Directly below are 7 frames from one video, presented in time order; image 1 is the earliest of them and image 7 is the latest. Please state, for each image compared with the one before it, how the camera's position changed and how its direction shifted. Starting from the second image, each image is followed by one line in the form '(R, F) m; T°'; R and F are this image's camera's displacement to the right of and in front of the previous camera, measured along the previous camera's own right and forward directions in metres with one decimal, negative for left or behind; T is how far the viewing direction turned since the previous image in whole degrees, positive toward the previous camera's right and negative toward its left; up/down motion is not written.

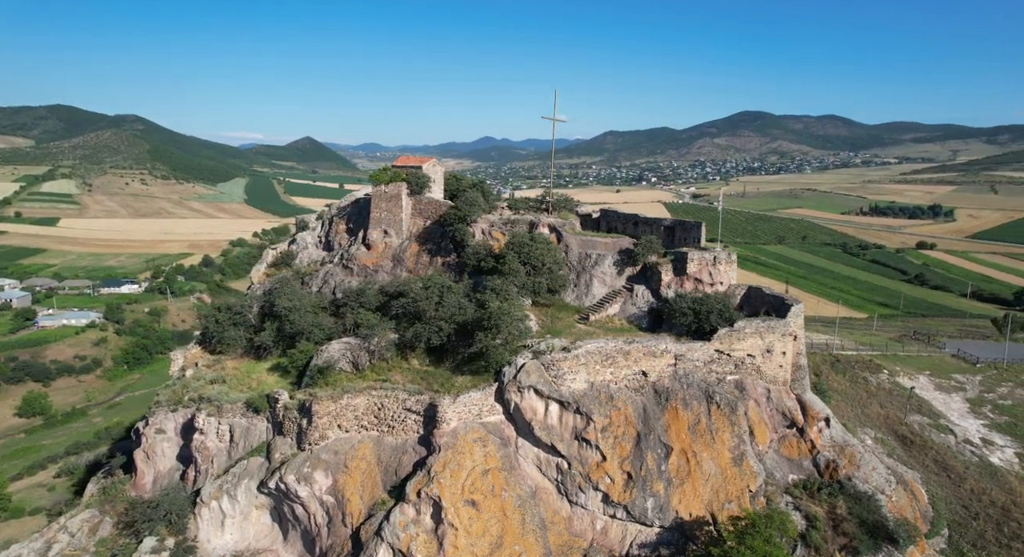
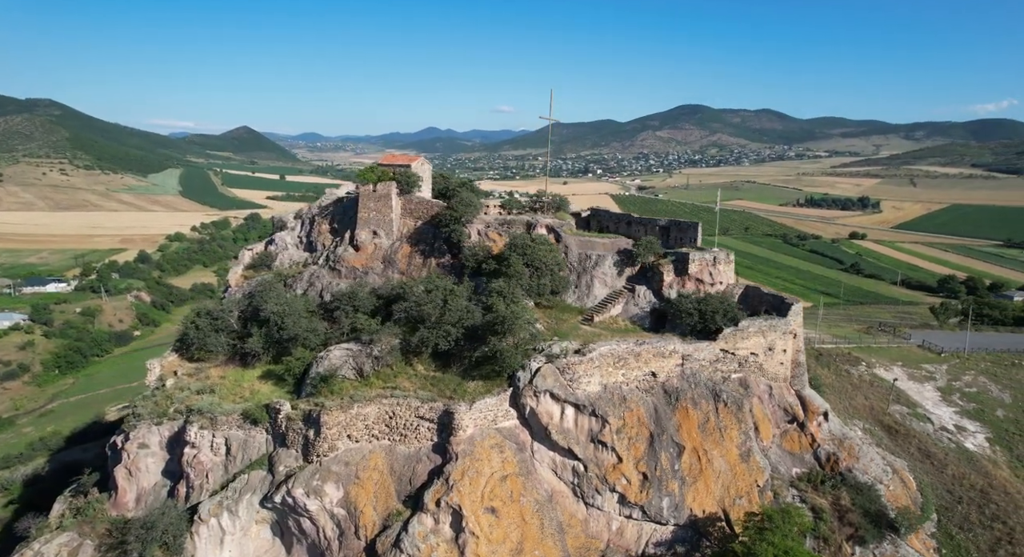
(-1.5, +0.2) m; +5°
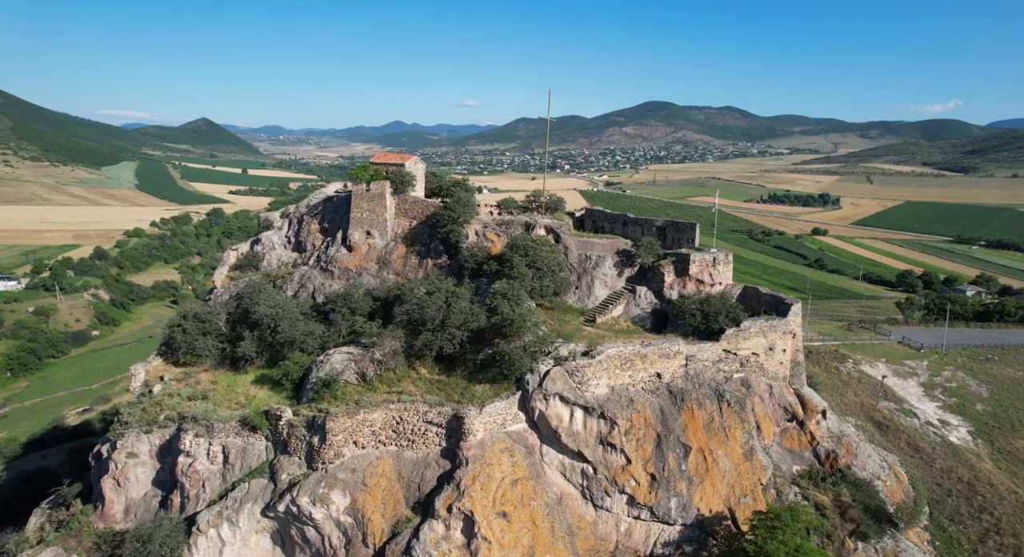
(-0.9, +0.1) m; +3°
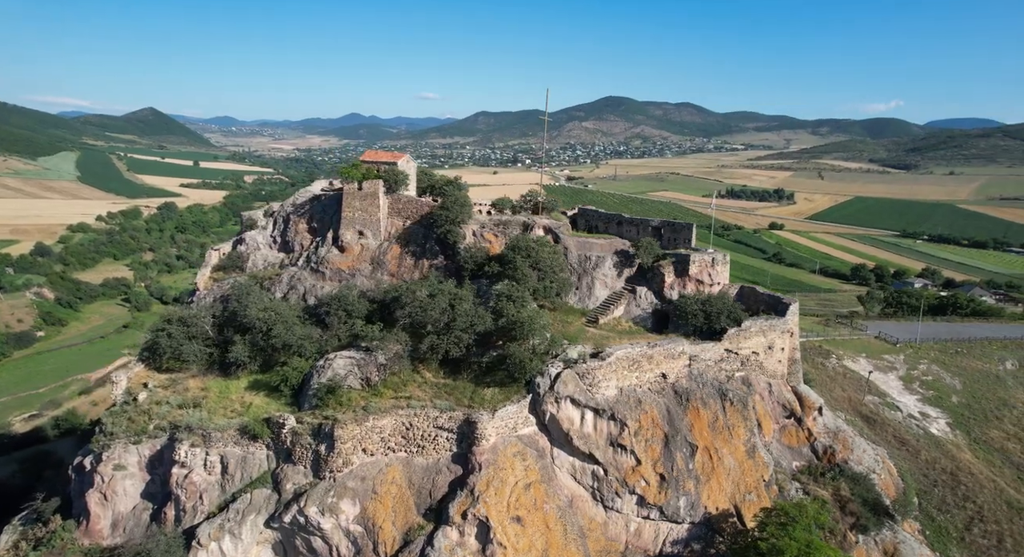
(-1.1, +0.2) m; +4°
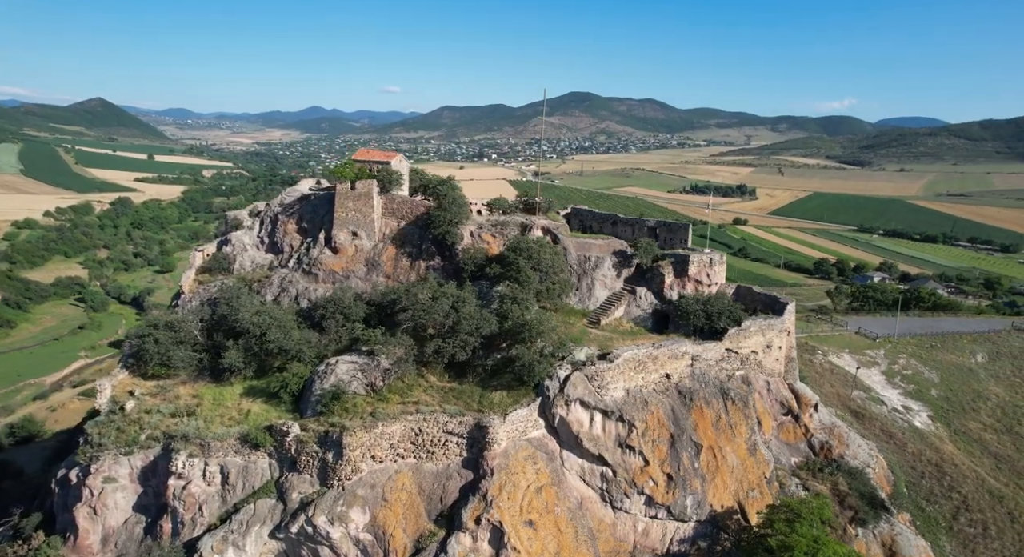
(-1.0, +0.1) m; +3°
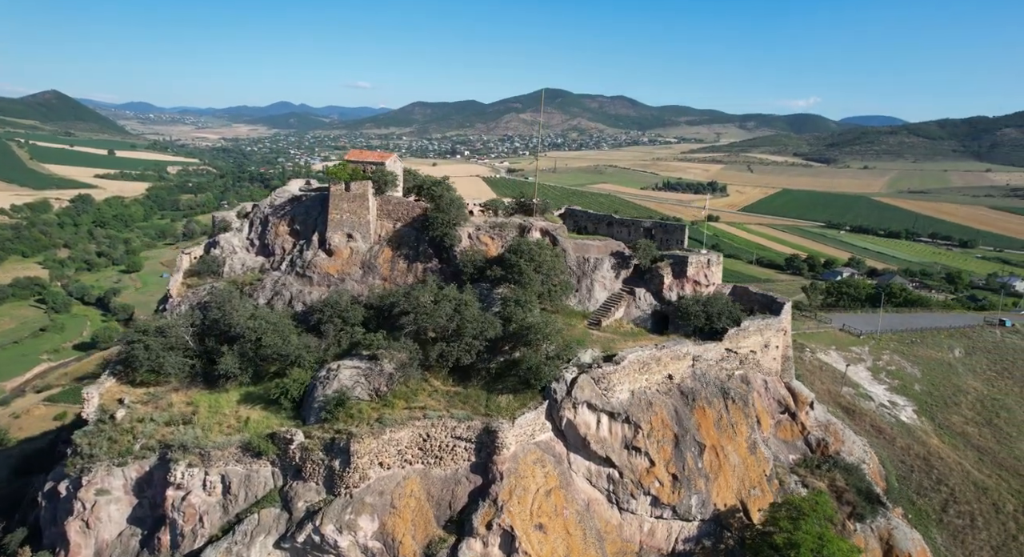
(-0.8, +0.1) m; +3°
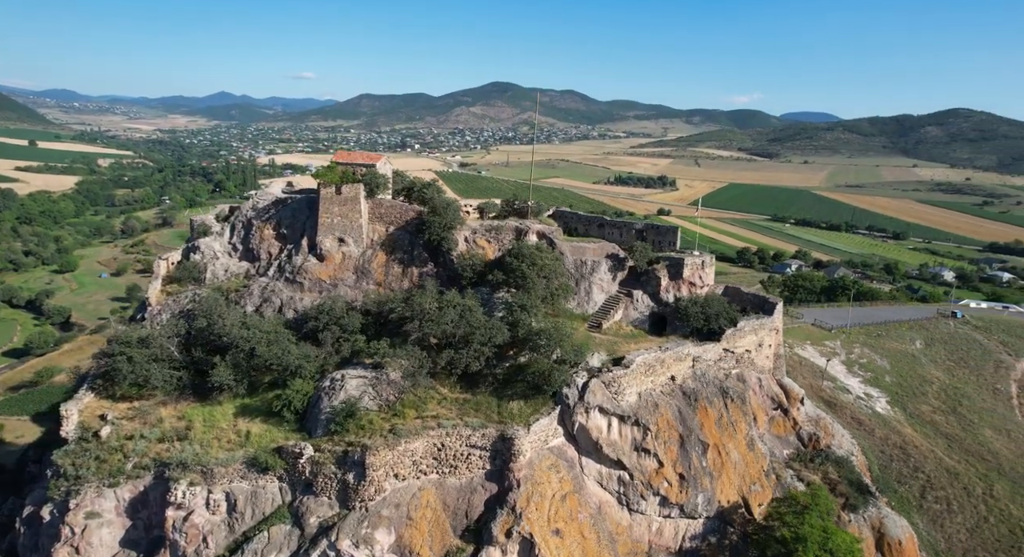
(-1.3, +0.1) m; +5°
